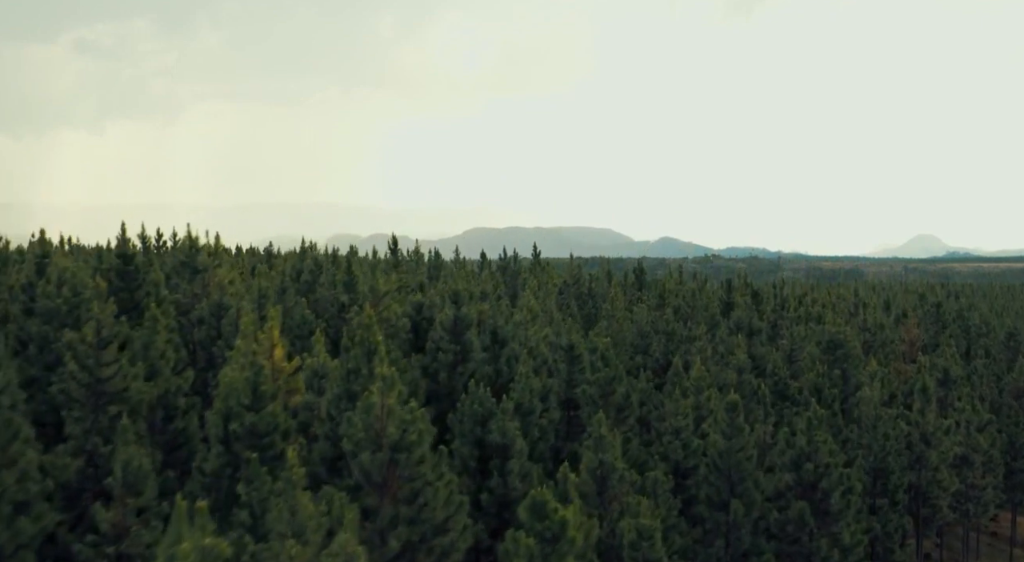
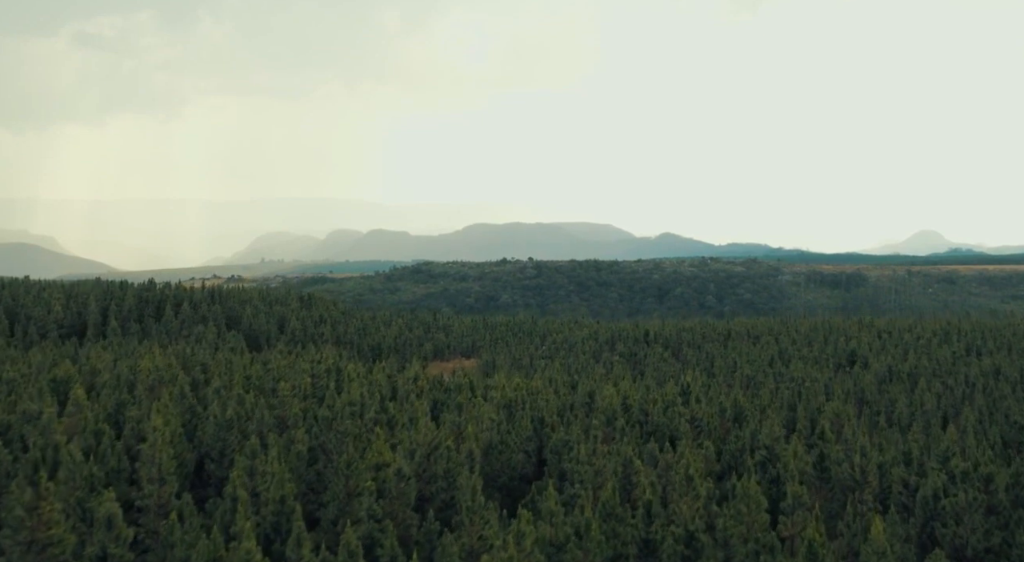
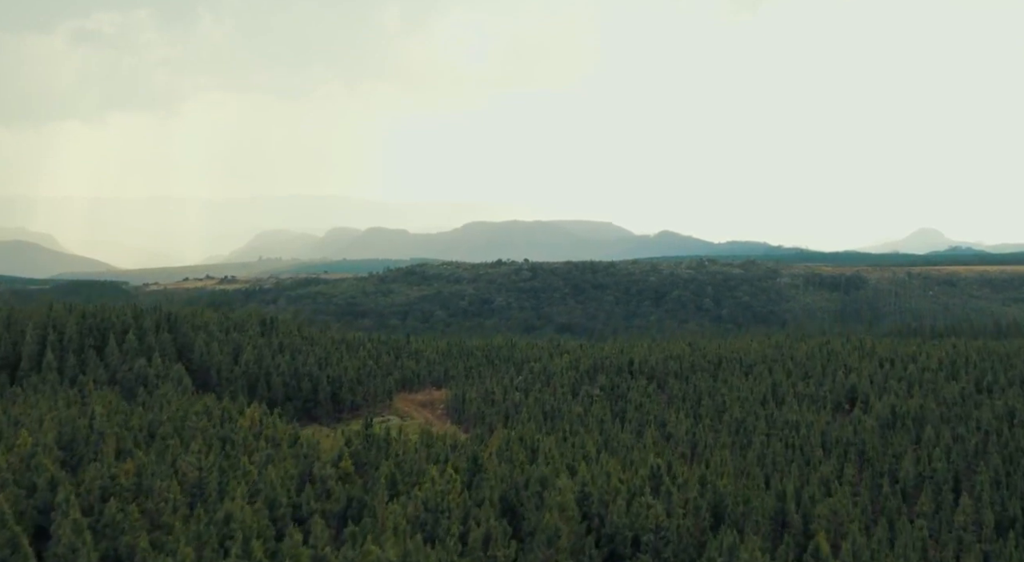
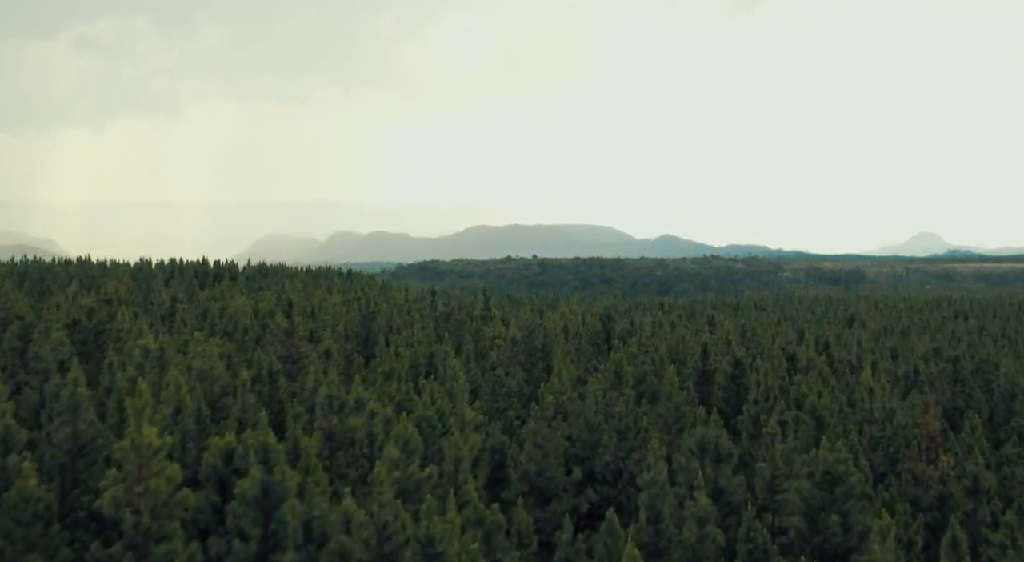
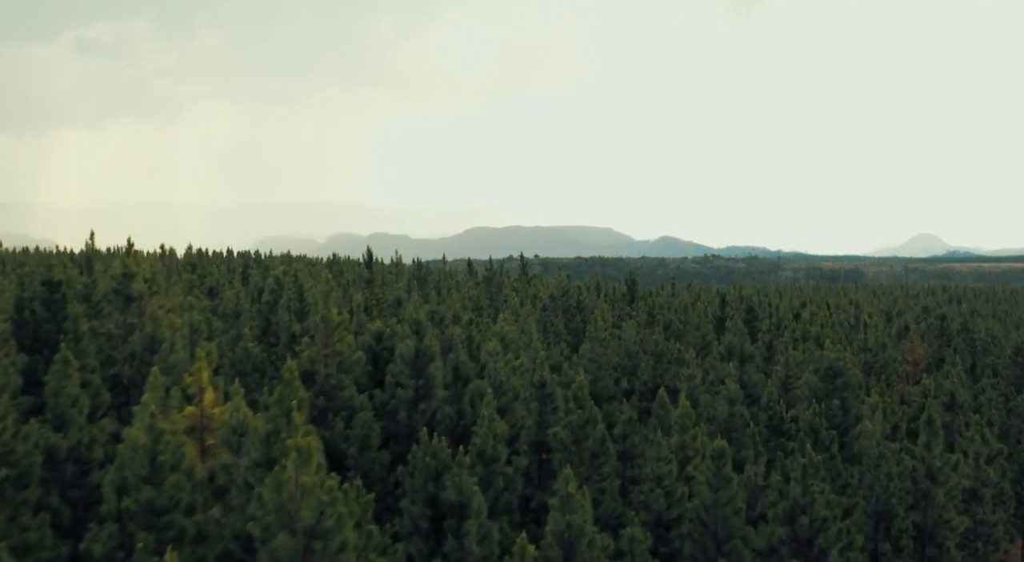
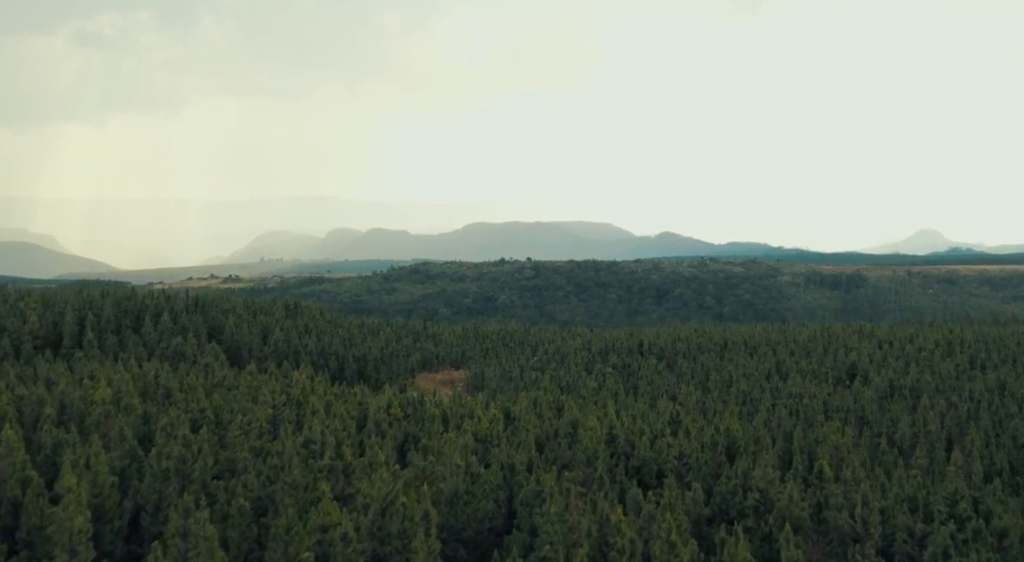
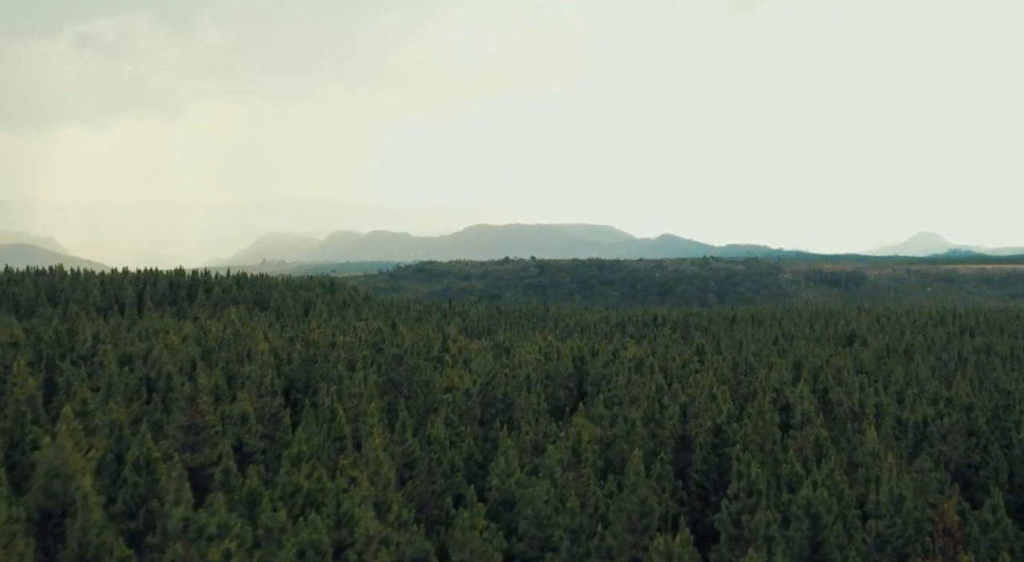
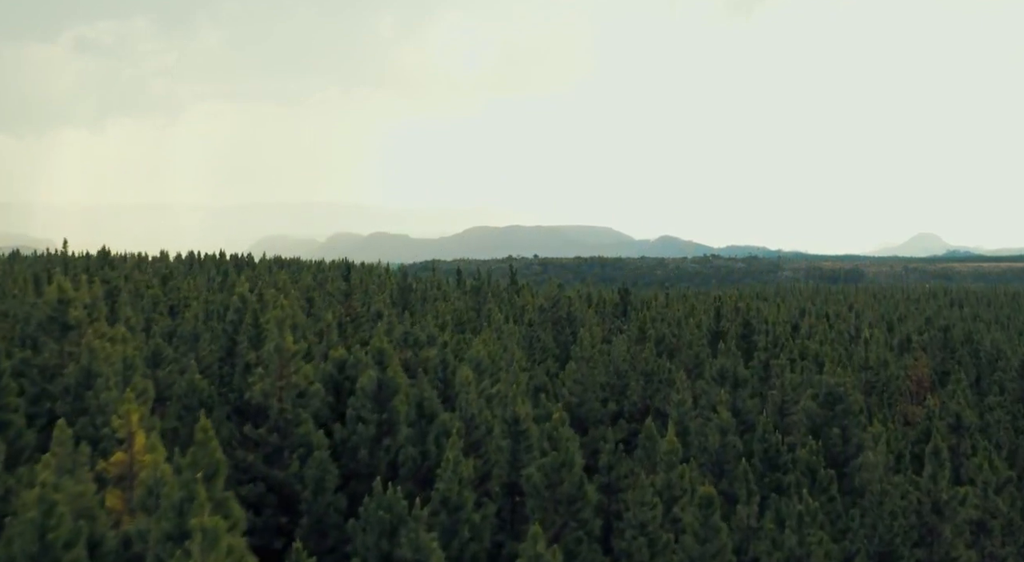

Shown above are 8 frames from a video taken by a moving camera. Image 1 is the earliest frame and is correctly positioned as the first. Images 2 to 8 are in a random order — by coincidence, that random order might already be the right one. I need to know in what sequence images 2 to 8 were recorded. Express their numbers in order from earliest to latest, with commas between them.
5, 8, 4, 7, 2, 6, 3
